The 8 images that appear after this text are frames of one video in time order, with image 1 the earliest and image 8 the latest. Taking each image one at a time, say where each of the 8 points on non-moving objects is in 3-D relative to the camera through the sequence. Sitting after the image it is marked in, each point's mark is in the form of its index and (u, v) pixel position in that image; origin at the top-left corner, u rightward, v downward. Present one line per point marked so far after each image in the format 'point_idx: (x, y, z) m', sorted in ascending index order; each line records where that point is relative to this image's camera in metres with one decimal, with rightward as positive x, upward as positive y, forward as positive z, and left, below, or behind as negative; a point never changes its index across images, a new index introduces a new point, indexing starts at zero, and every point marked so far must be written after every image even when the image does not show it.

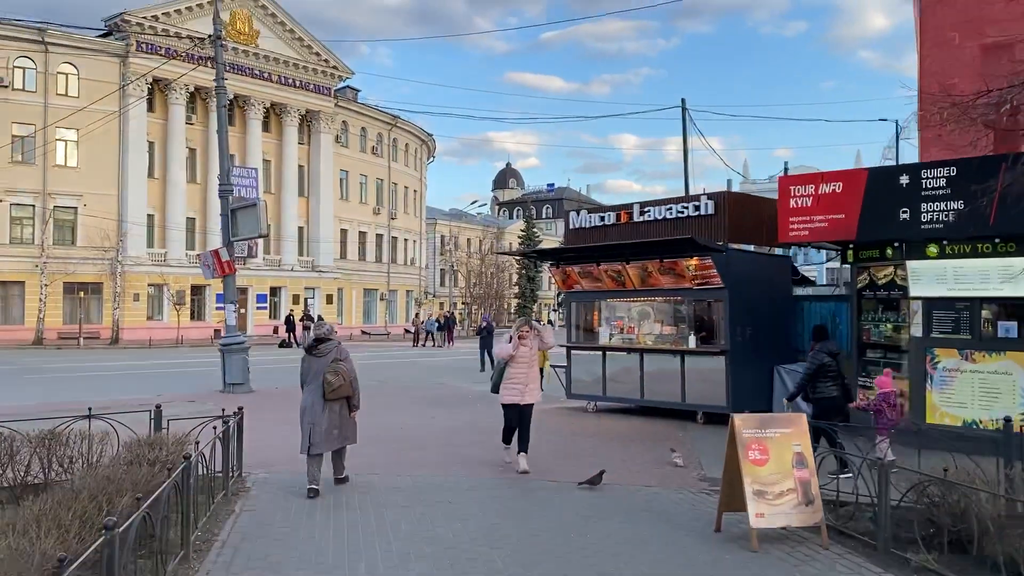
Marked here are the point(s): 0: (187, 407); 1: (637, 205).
0: (-5.8, -2.1, +15.5) m
1: (+2.0, +1.4, +14.1) m
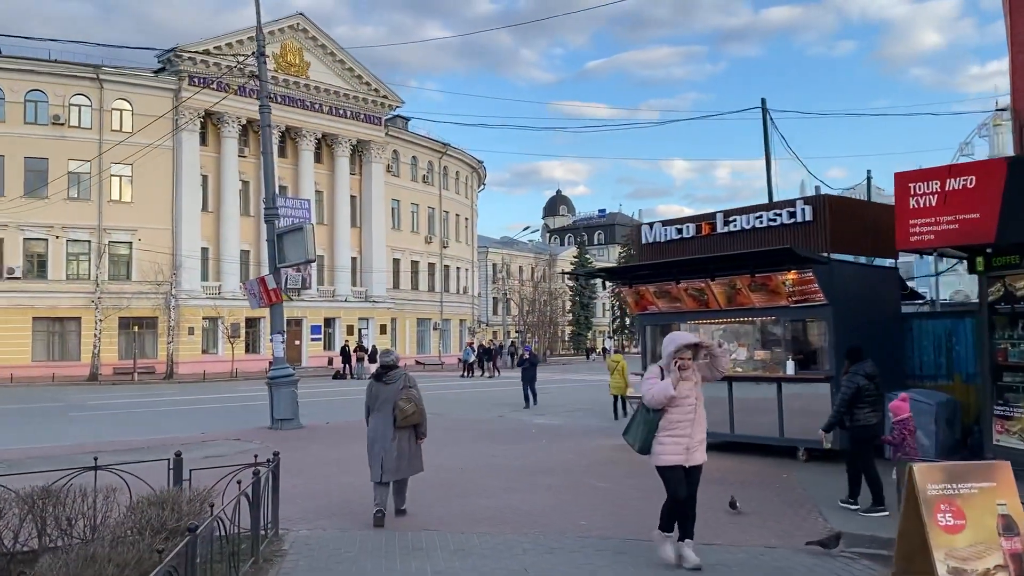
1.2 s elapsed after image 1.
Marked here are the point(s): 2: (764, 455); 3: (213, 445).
0: (-4.7, -2.6, +14.3) m
1: (+3.0, +1.1, +12.6) m
2: (+3.6, -2.4, +12.2) m
3: (-5.0, -2.6, +14.5) m
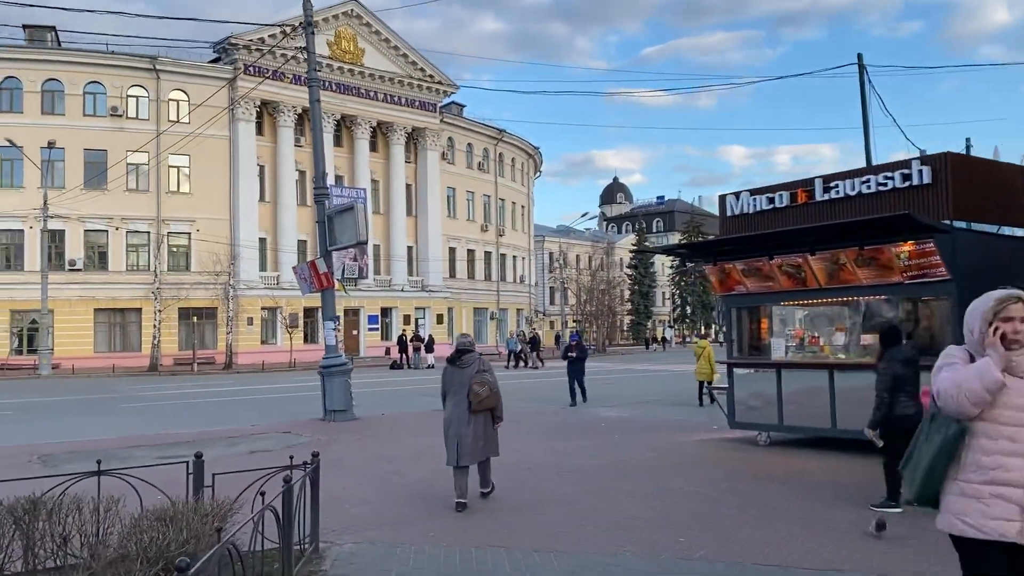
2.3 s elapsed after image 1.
0: (-3.6, -2.4, +13.4) m
1: (+3.9, +1.4, +11.1) m
2: (+4.5, -2.1, +10.7) m
3: (-3.9, -2.4, +13.5) m
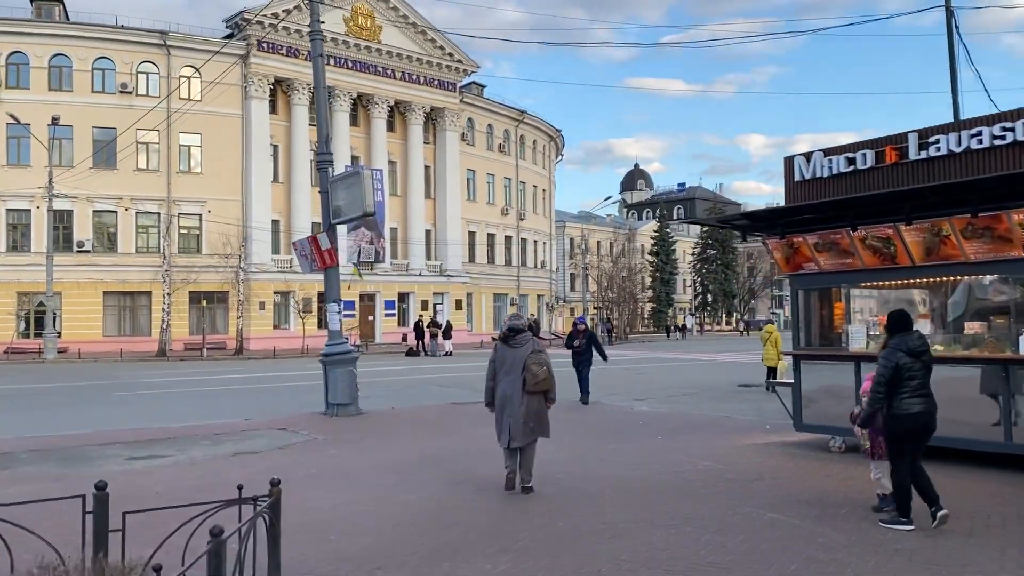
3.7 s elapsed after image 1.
0: (-3.3, -2.0, +11.7) m
1: (+4.2, +1.6, +9.2) m
2: (+4.8, -1.8, +8.8) m
3: (-3.6, -2.0, +11.9) m
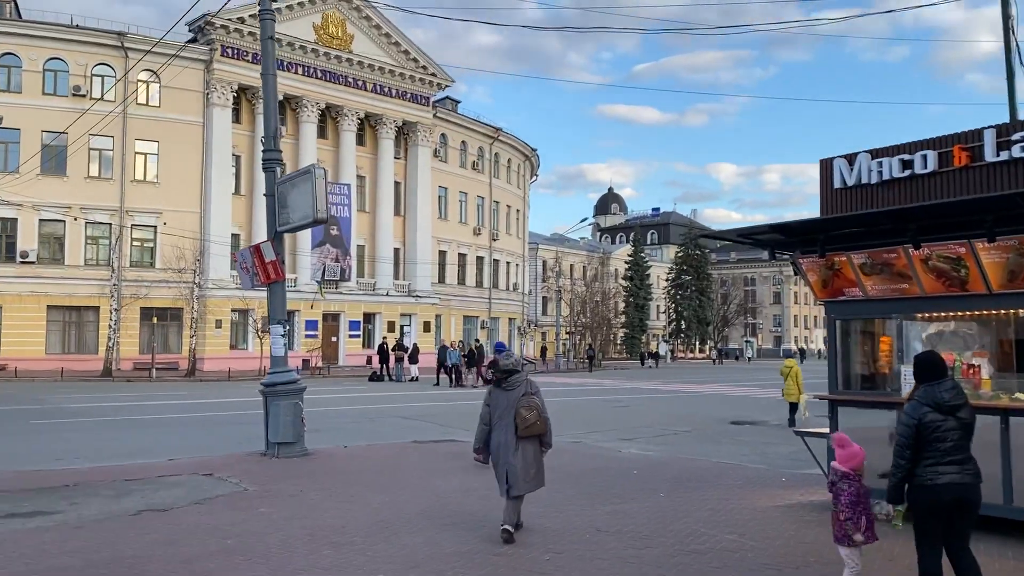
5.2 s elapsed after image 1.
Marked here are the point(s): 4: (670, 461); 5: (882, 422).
0: (-3.6, -2.2, +9.6) m
1: (+4.1, +1.3, +7.4) m
2: (+4.5, -2.1, +7.0) m
3: (-3.9, -2.2, +9.8) m
4: (+2.3, -2.6, +12.9) m
5: (+3.4, -1.3, +8.2) m
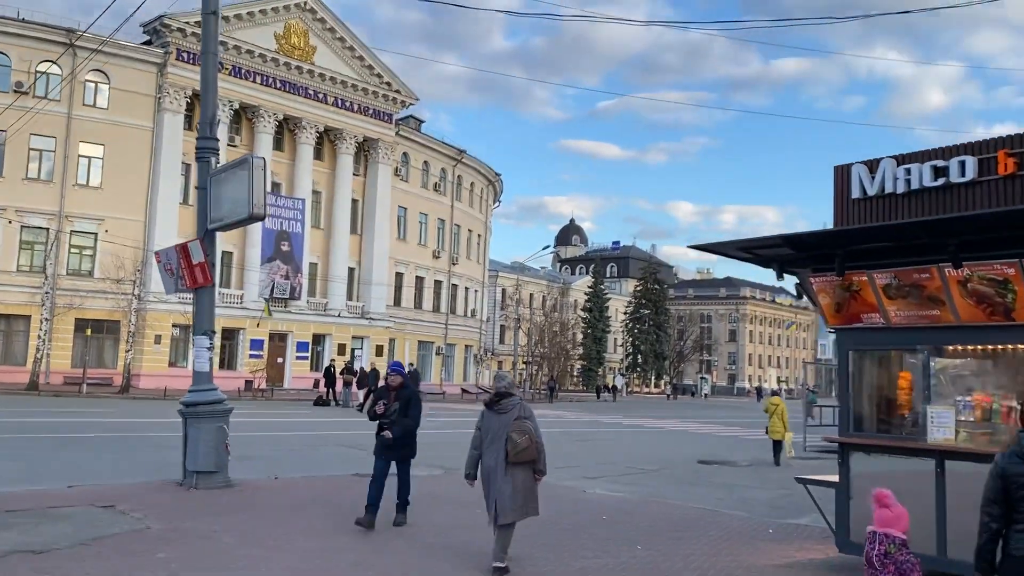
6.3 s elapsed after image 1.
0: (-4.0, -2.2, +8.0) m
1: (+3.9, +1.1, +6.4) m
2: (+4.2, -2.3, +5.8) m
3: (-4.3, -2.2, +8.2) m
4: (+1.7, -2.9, +11.6) m
5: (+3.1, -1.5, +7.0) m
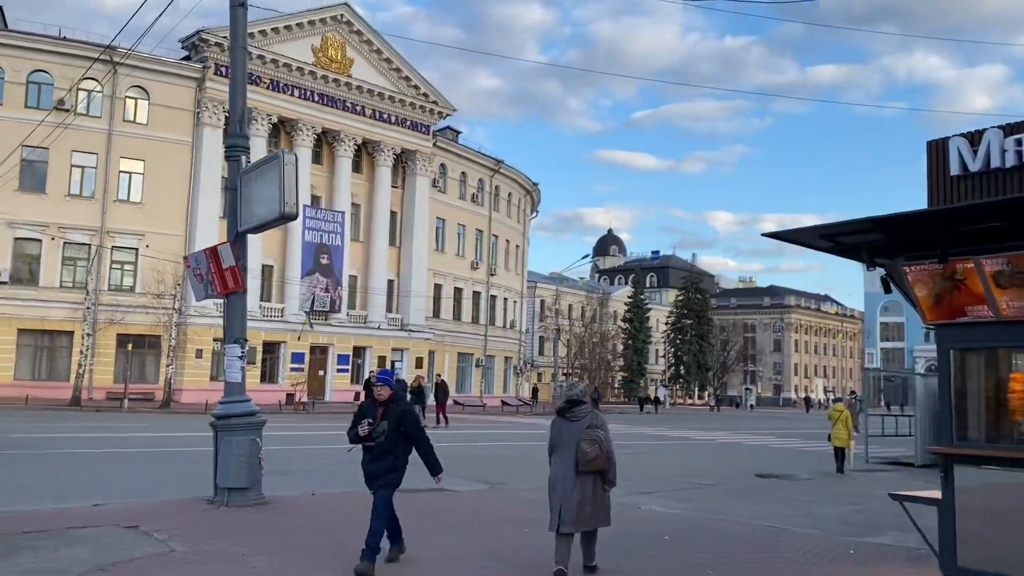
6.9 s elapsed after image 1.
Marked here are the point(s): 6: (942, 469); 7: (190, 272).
0: (-3.5, -2.2, +7.4) m
1: (+4.2, +1.2, +5.4) m
2: (+4.6, -2.2, +4.9) m
3: (-3.9, -2.2, +7.6) m
4: (+2.4, -2.9, +10.7) m
5: (+3.5, -1.4, +6.1) m
6: (+3.2, -1.3, +6.4) m
7: (-4.0, +0.2, +10.8) m
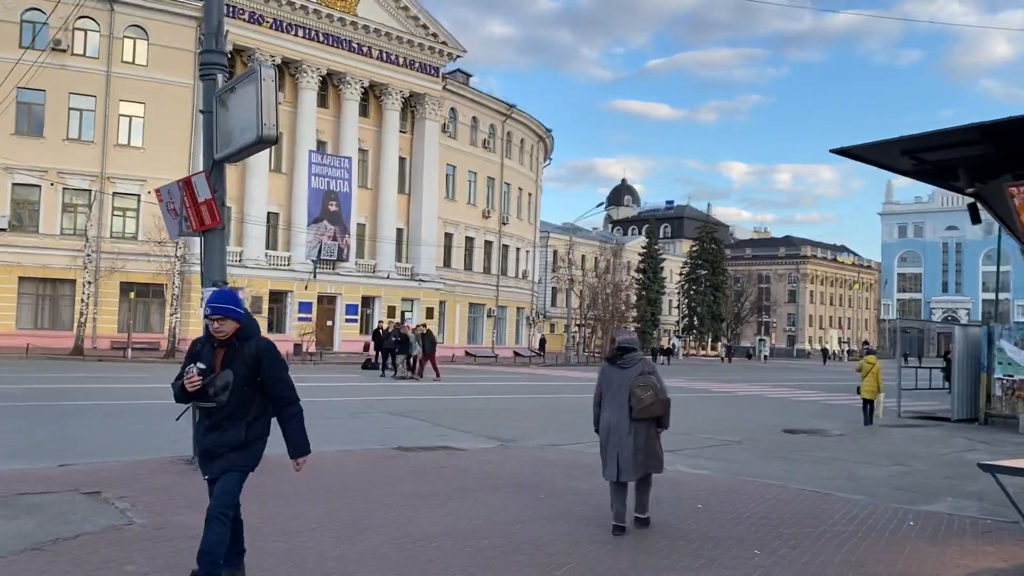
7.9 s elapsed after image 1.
0: (-3.4, -1.7, +6.4) m
1: (+4.3, +1.6, +4.1) m
2: (+4.7, -1.8, +3.7) m
3: (-3.8, -1.7, +6.5) m
4: (+2.5, -2.2, +9.6) m
5: (+3.6, -1.0, +4.9) m
6: (+3.3, -0.9, +5.2) m
7: (-3.8, +0.9, +9.6) m
